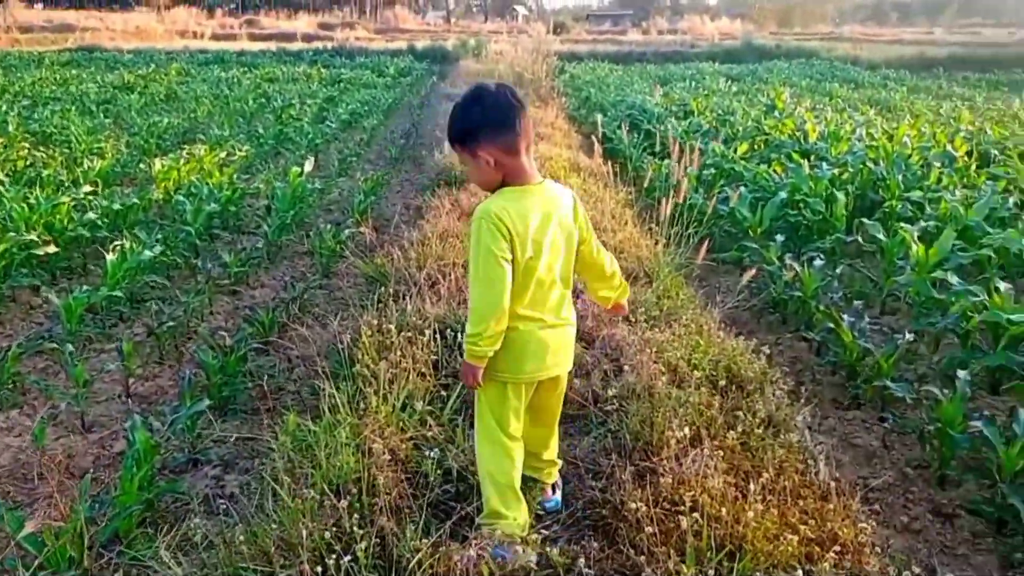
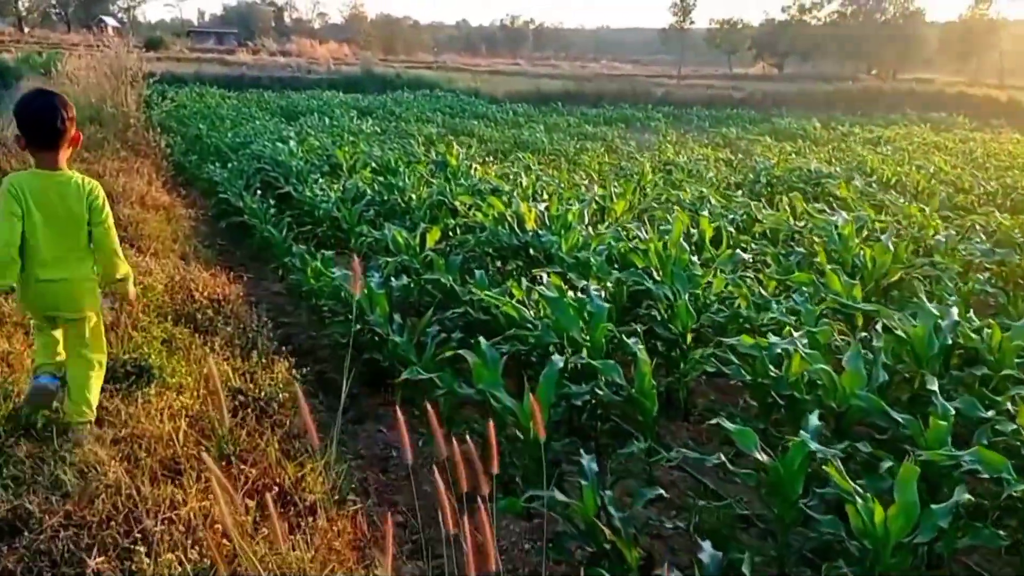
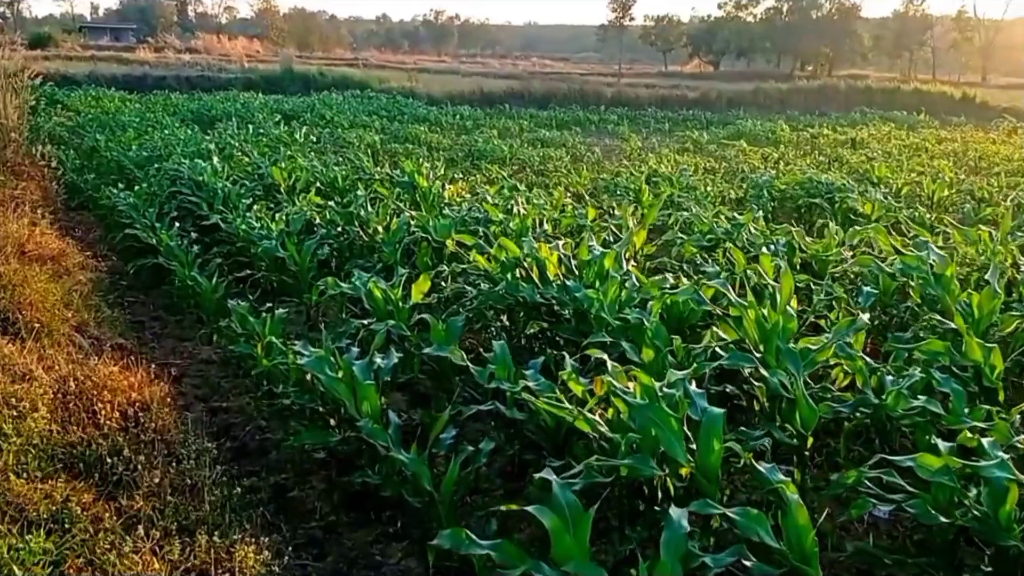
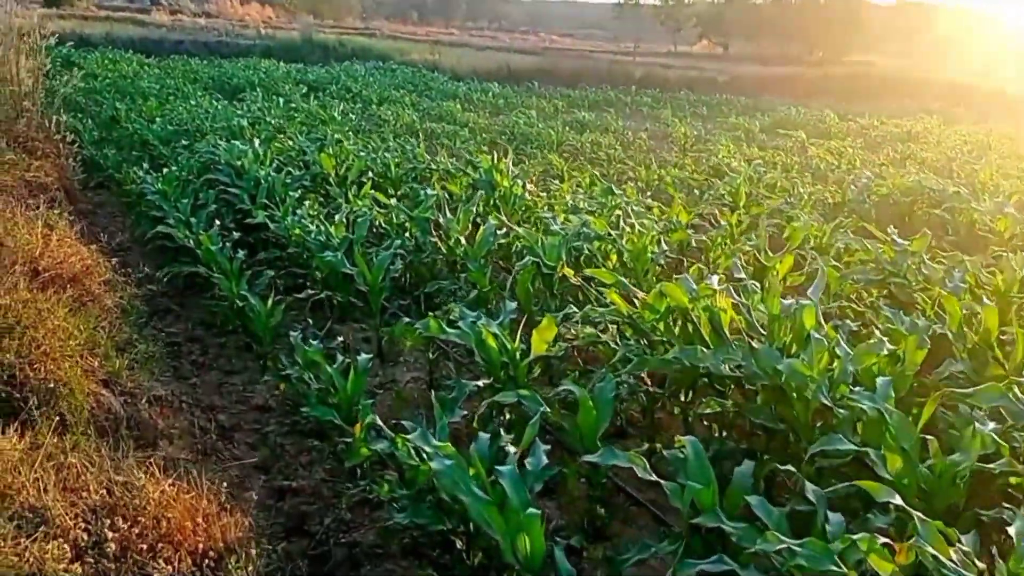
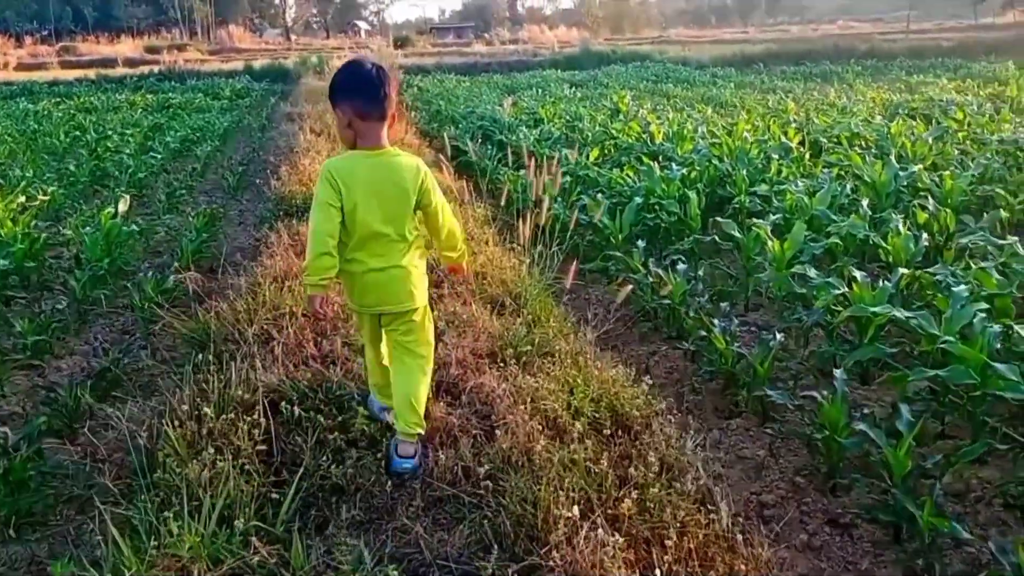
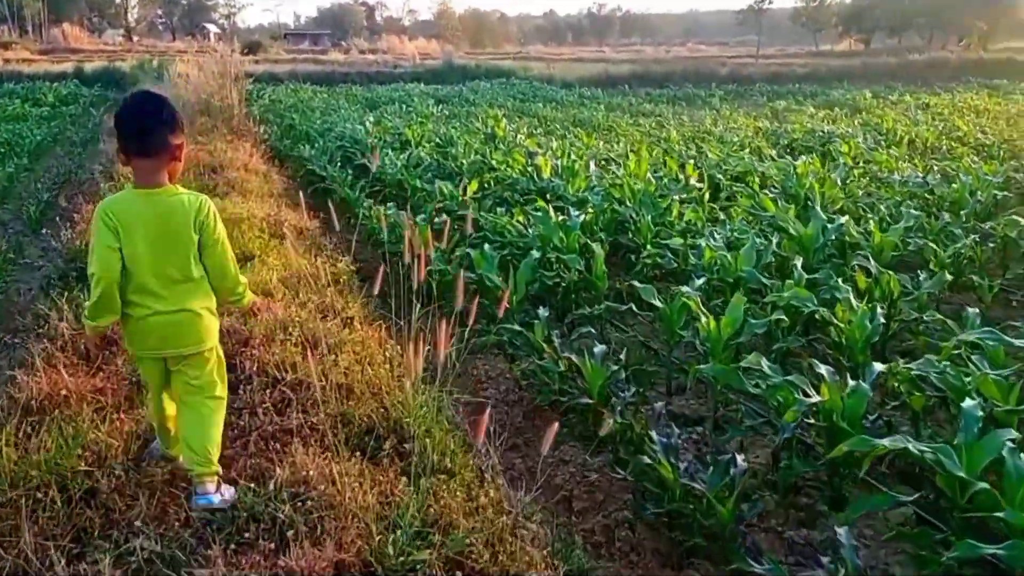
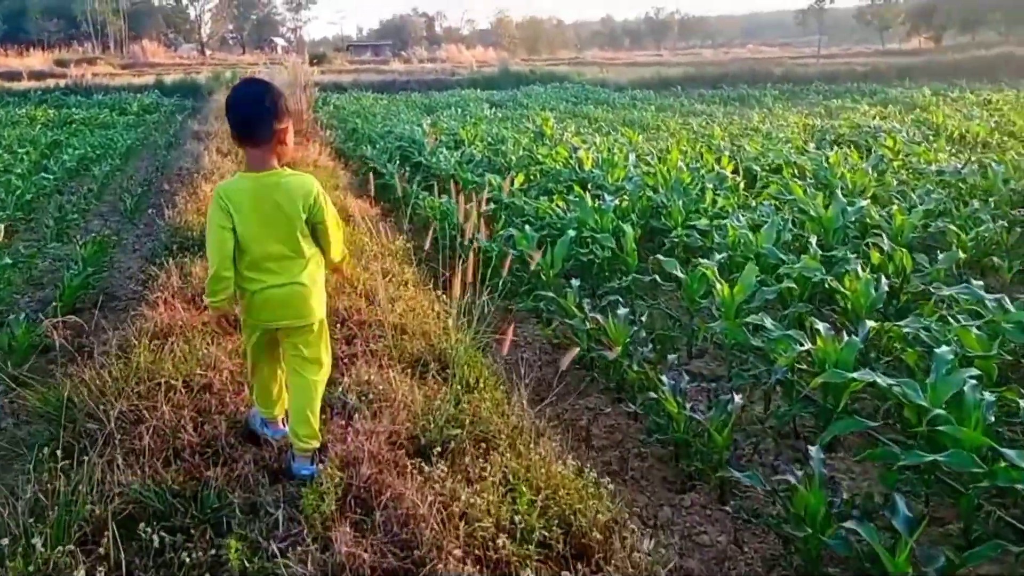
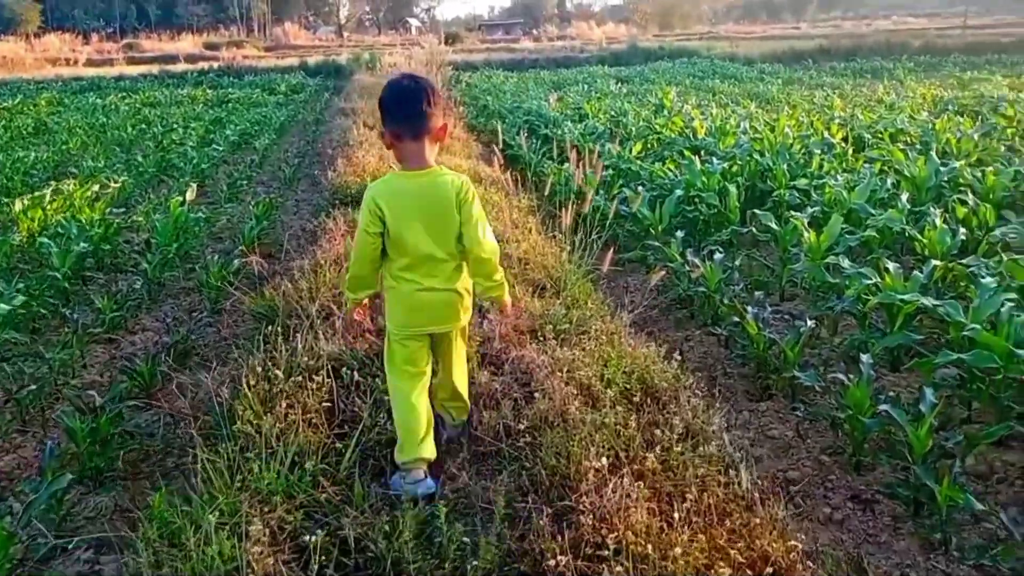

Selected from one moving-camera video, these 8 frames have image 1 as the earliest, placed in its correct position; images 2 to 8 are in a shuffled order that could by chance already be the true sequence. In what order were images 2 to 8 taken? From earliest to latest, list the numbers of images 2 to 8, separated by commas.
8, 5, 7, 6, 2, 3, 4
